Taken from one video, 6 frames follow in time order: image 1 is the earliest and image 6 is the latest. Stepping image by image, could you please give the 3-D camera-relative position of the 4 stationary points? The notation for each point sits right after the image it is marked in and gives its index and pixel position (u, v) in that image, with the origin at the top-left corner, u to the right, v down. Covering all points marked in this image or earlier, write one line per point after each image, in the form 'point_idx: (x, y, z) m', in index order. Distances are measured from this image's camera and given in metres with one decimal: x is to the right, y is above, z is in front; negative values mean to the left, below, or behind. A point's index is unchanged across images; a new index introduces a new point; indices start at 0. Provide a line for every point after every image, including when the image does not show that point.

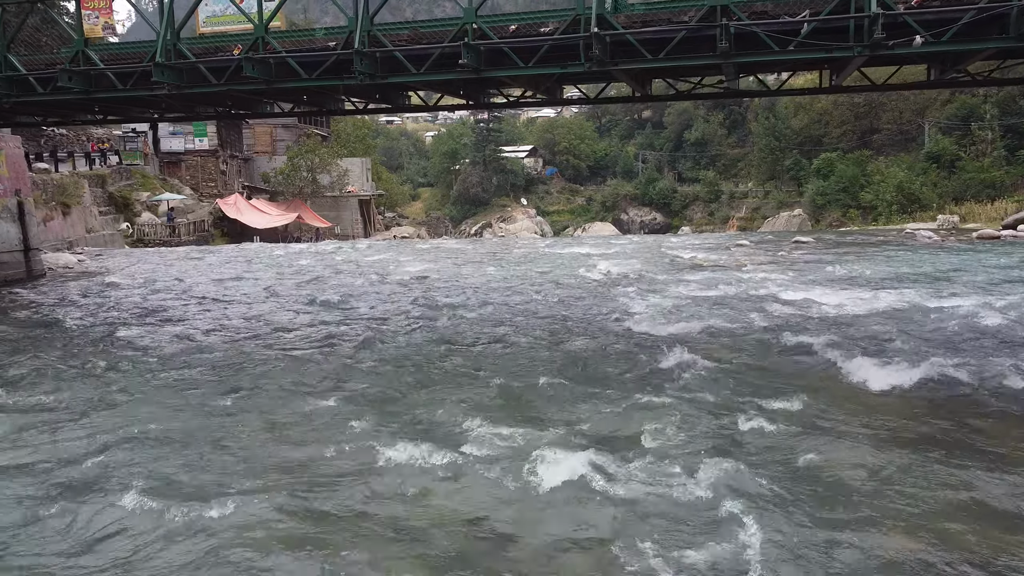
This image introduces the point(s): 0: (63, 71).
0: (-7.6, +3.7, +12.1) m
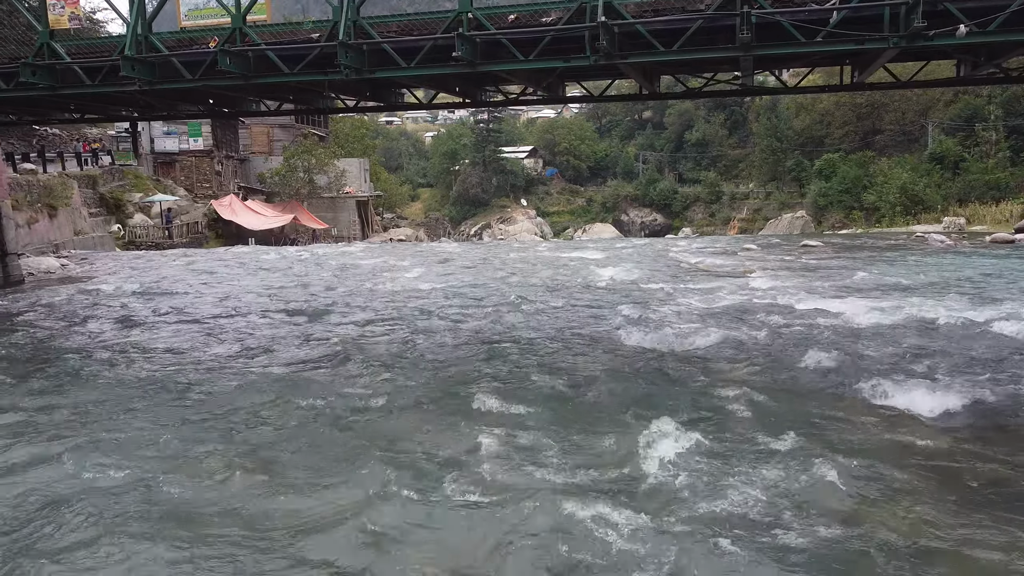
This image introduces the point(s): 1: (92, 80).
0: (-7.7, +3.5, +11.2) m
1: (-7.3, +3.6, +12.4) m
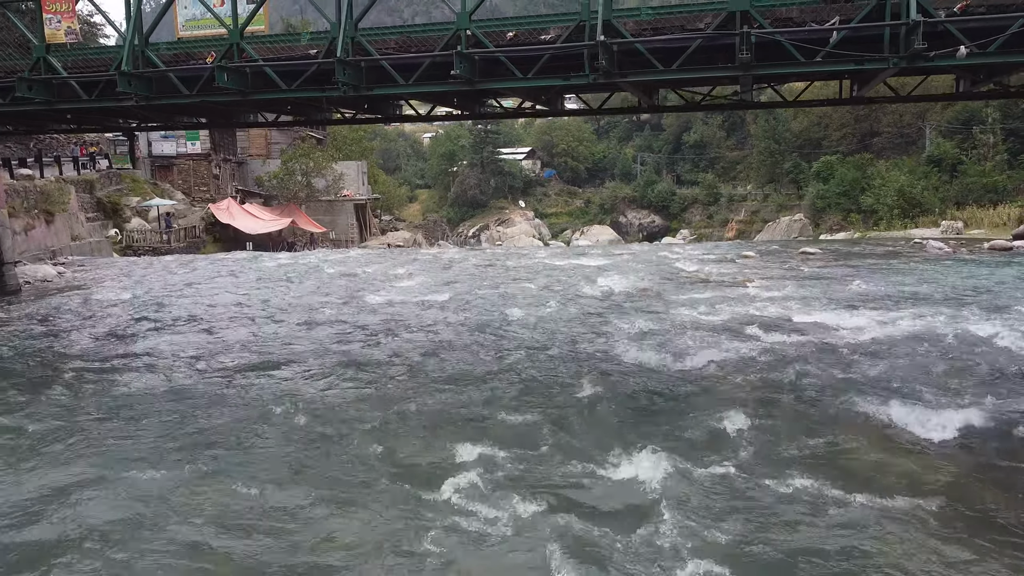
0: (-7.7, +3.3, +11.1) m
1: (-7.3, +3.3, +12.3) m
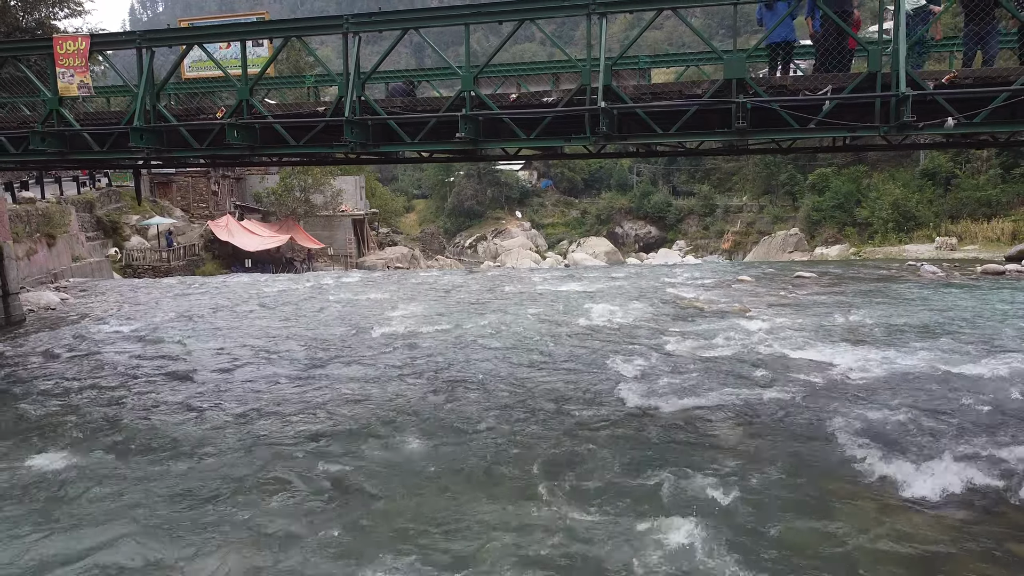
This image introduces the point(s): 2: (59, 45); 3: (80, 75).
0: (-7.6, +2.5, +11.4) m
1: (-7.3, +2.6, +12.6) m
2: (-7.6, +4.1, +11.9) m
3: (-7.2, +3.6, +11.8) m
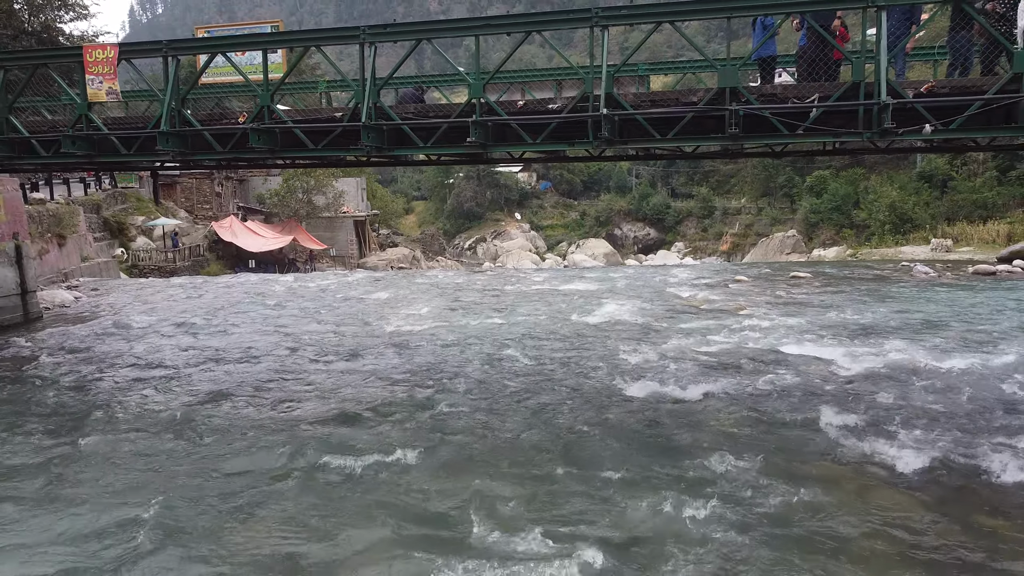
0: (-7.5, +2.6, +12.0) m
1: (-7.2, +2.6, +13.2) m
2: (-7.5, +4.1, +12.5) m
3: (-7.1, +3.6, +12.5) m
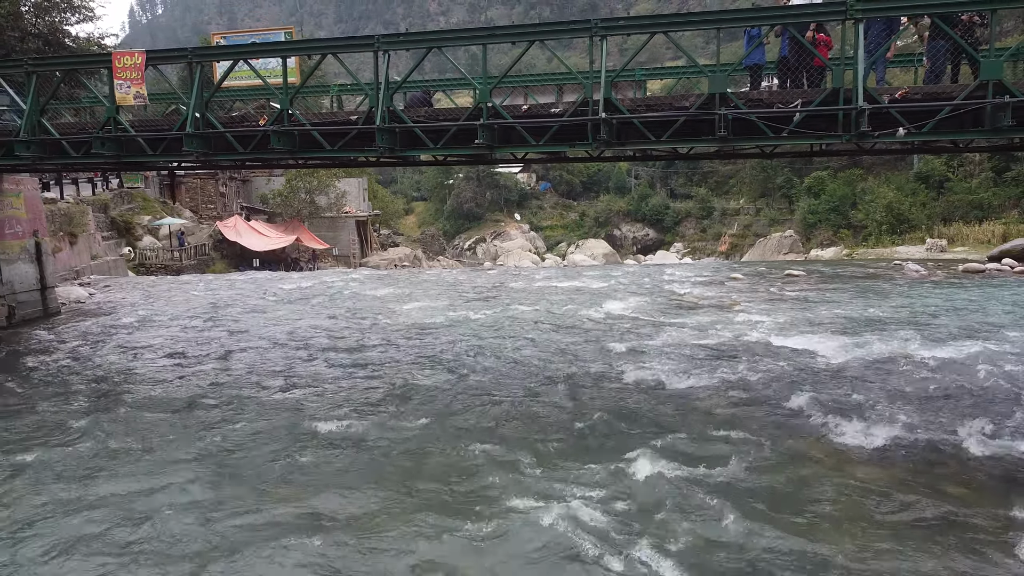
0: (-7.5, +2.7, +12.7) m
1: (-7.1, +2.8, +13.9) m
2: (-7.4, +4.3, +13.3) m
3: (-7.0, +3.8, +13.2) m
